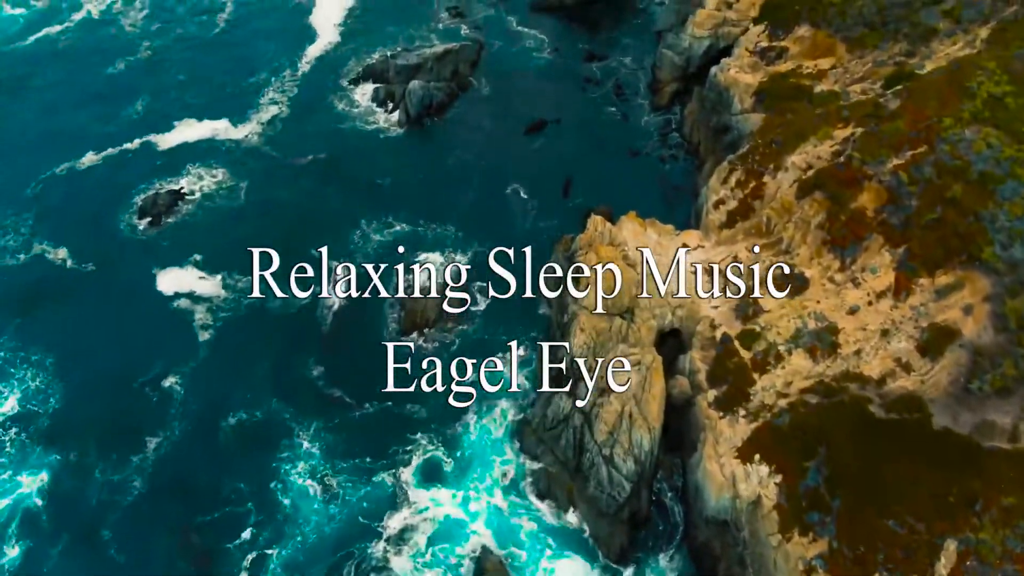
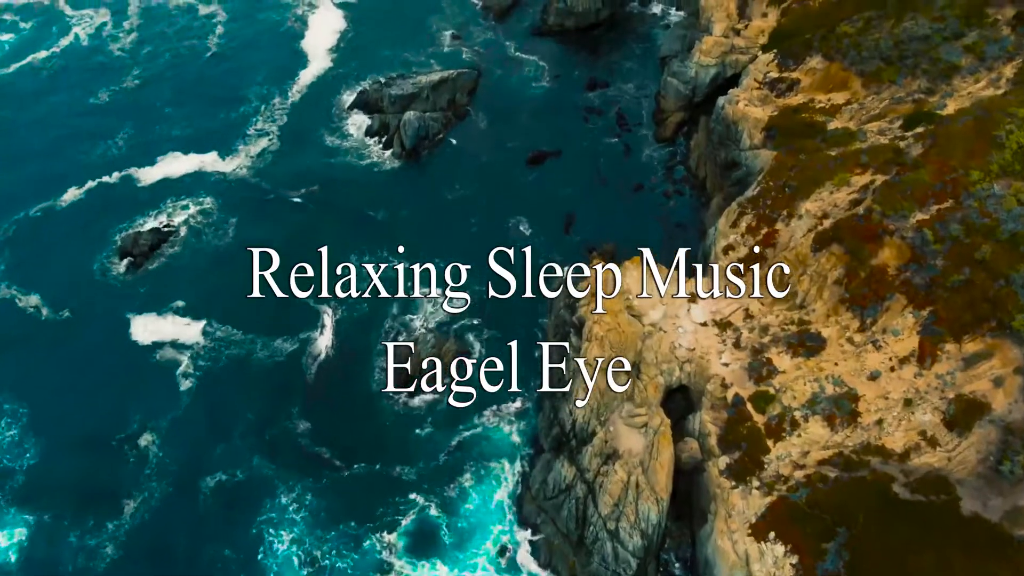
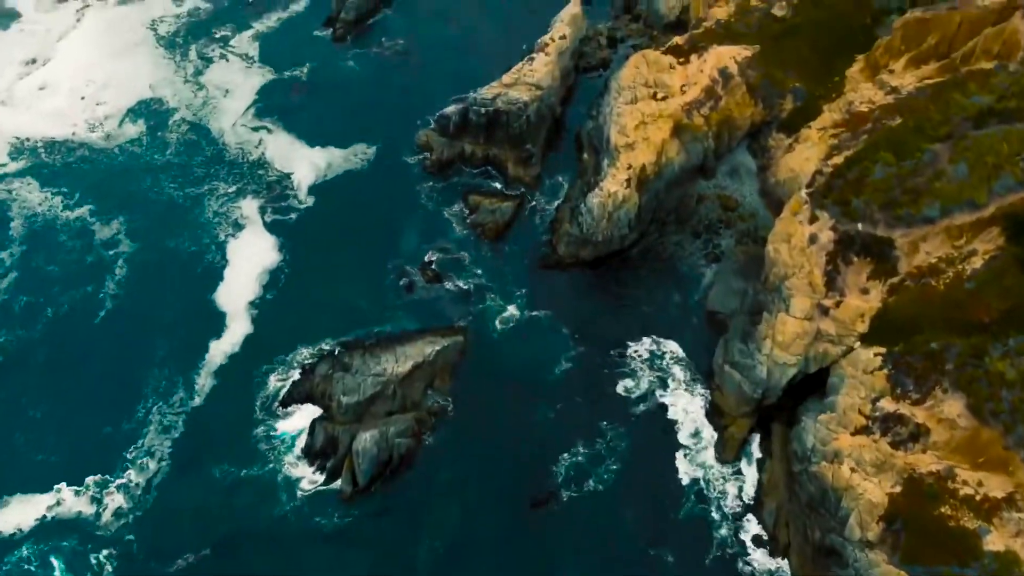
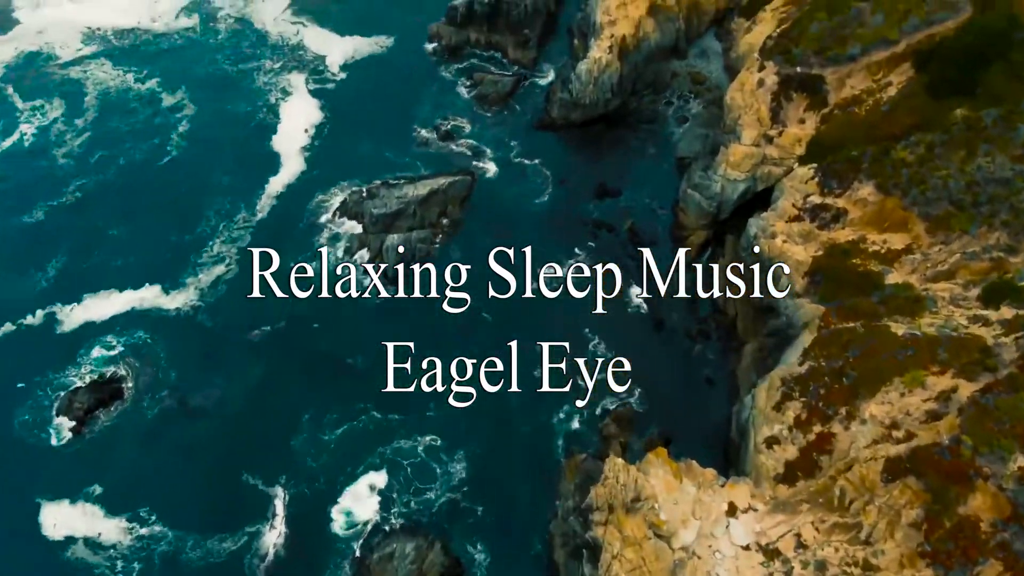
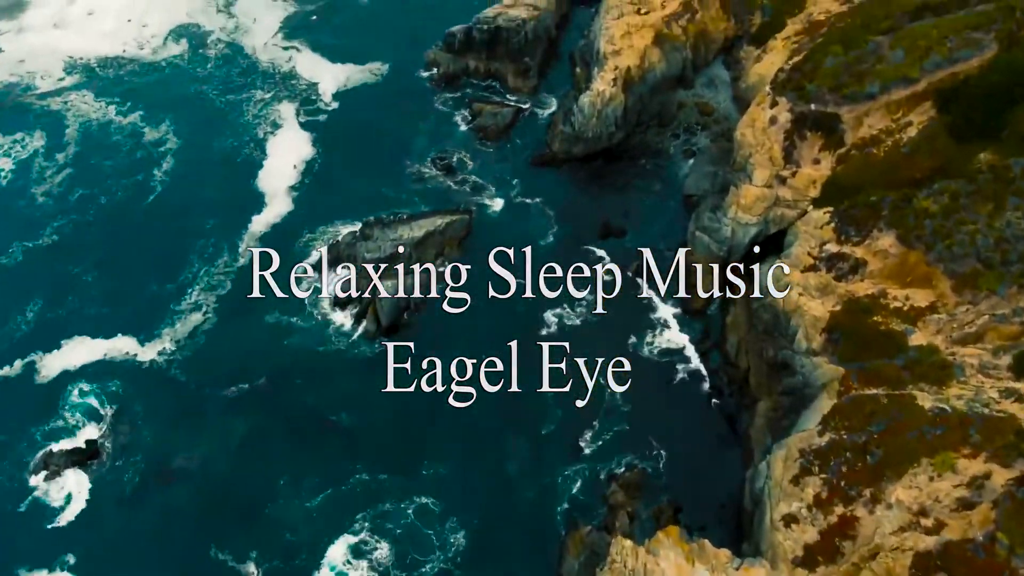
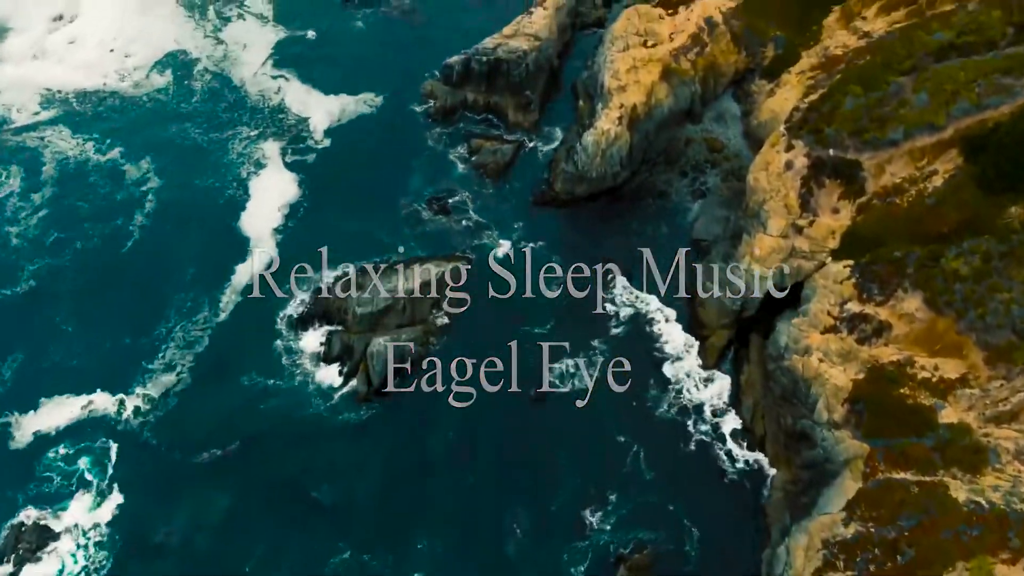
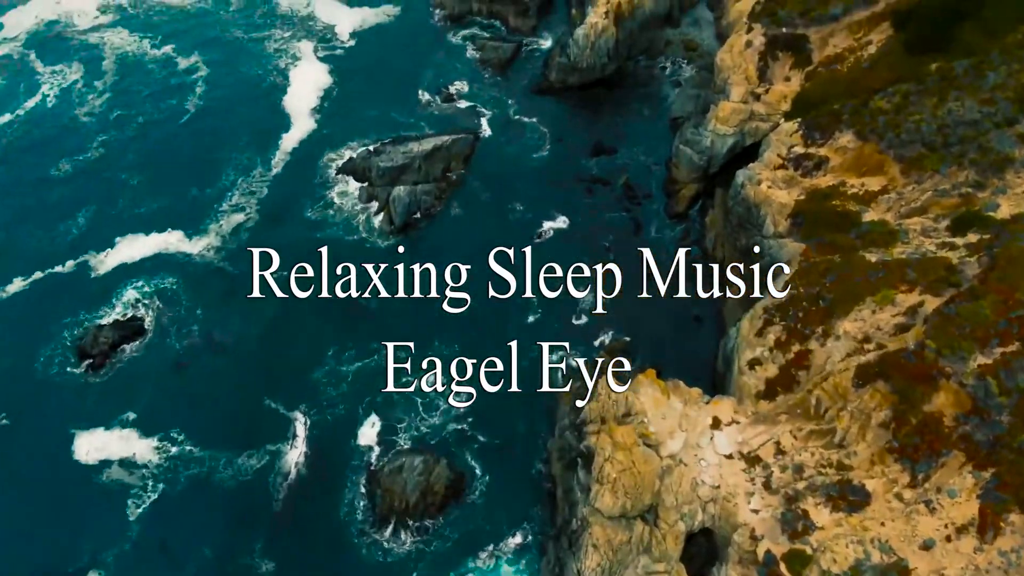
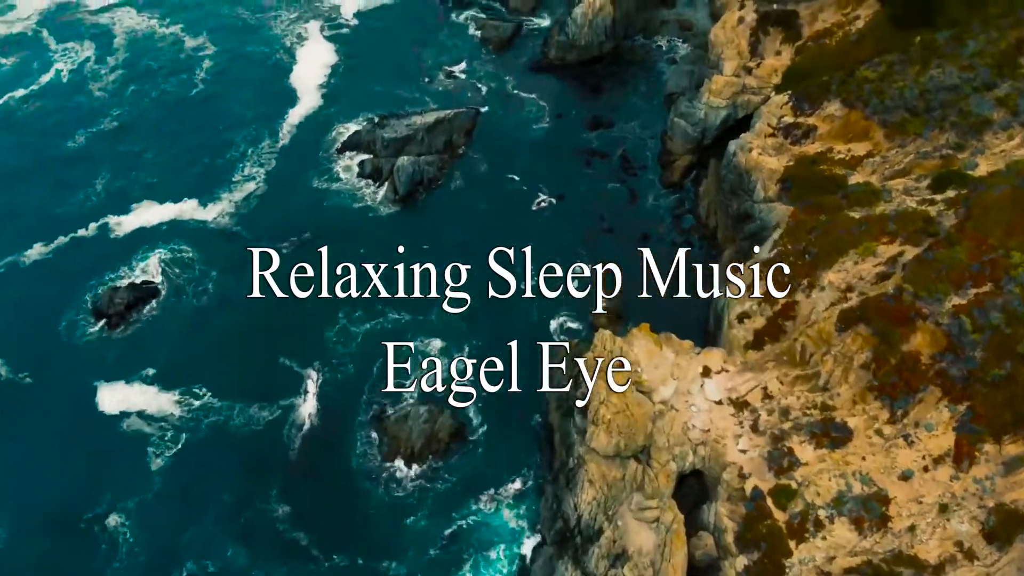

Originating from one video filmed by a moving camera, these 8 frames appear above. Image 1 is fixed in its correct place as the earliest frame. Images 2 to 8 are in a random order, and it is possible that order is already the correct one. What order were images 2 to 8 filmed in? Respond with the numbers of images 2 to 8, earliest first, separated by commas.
2, 8, 7, 4, 5, 6, 3
